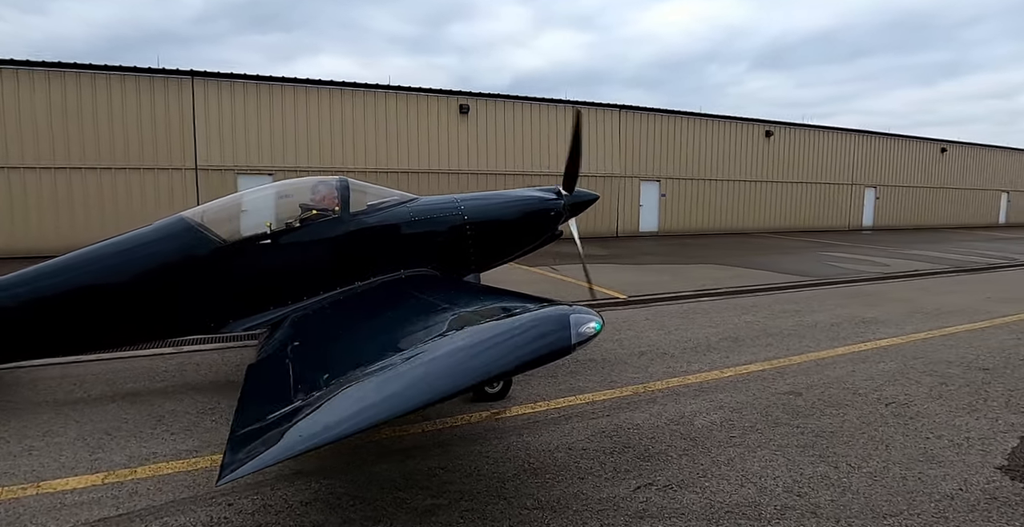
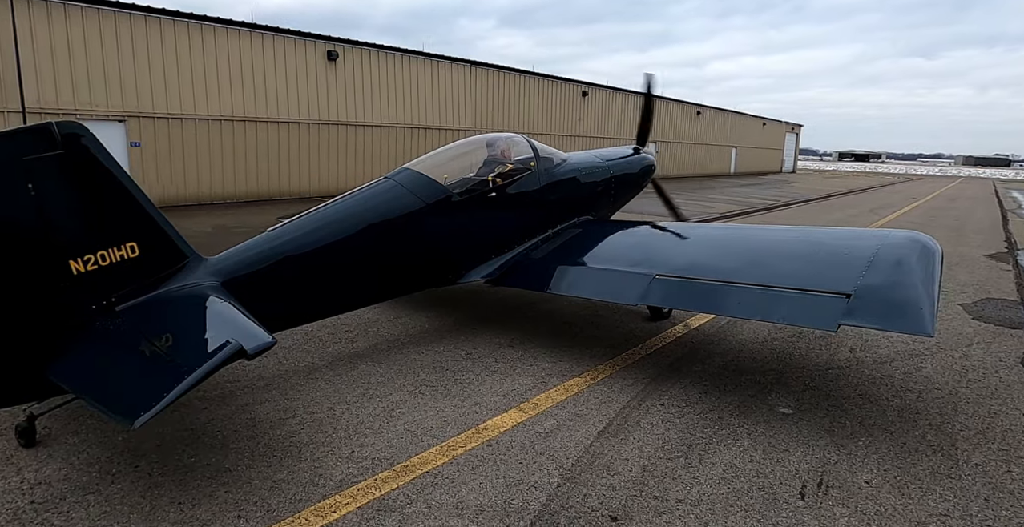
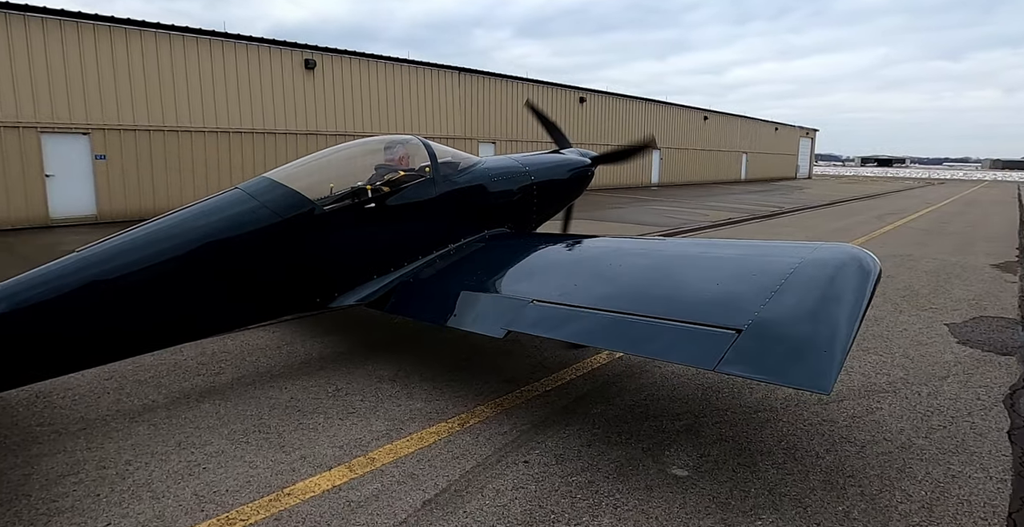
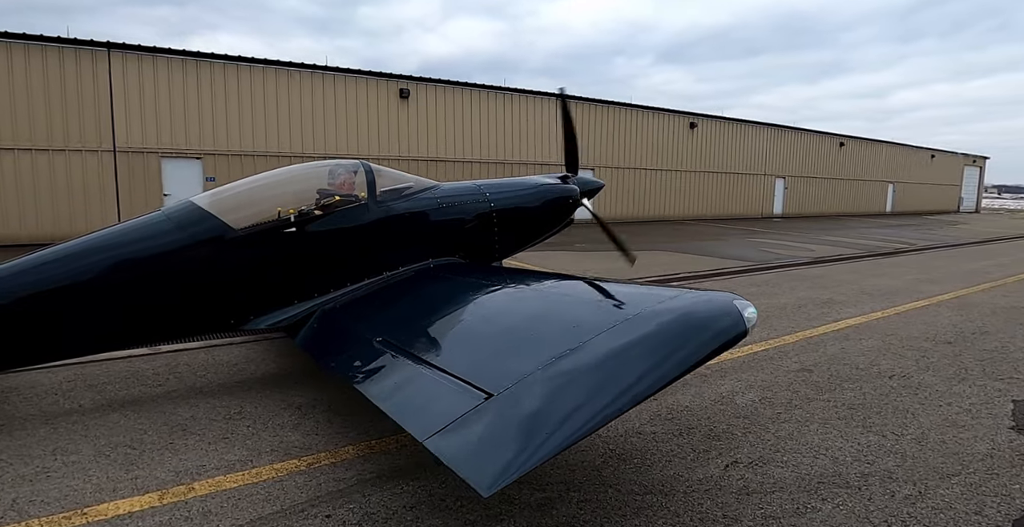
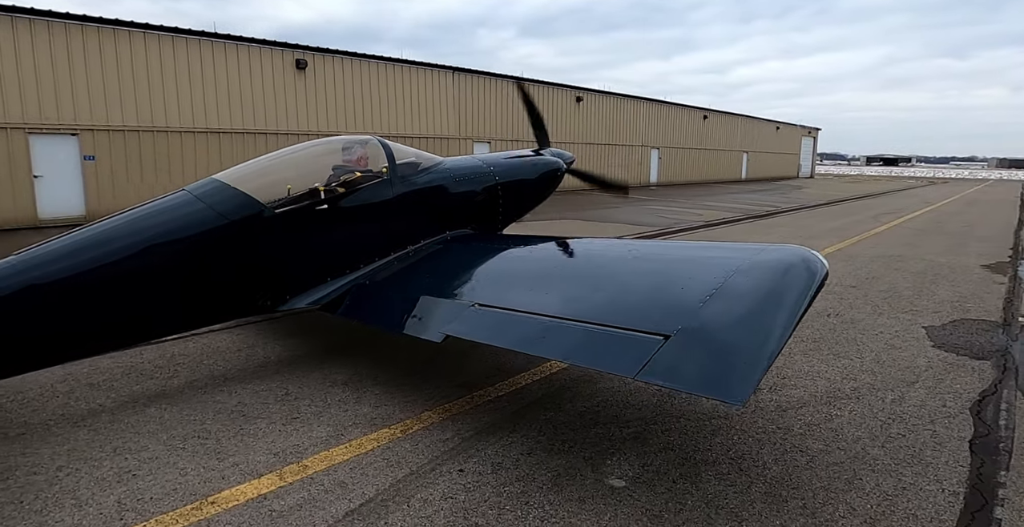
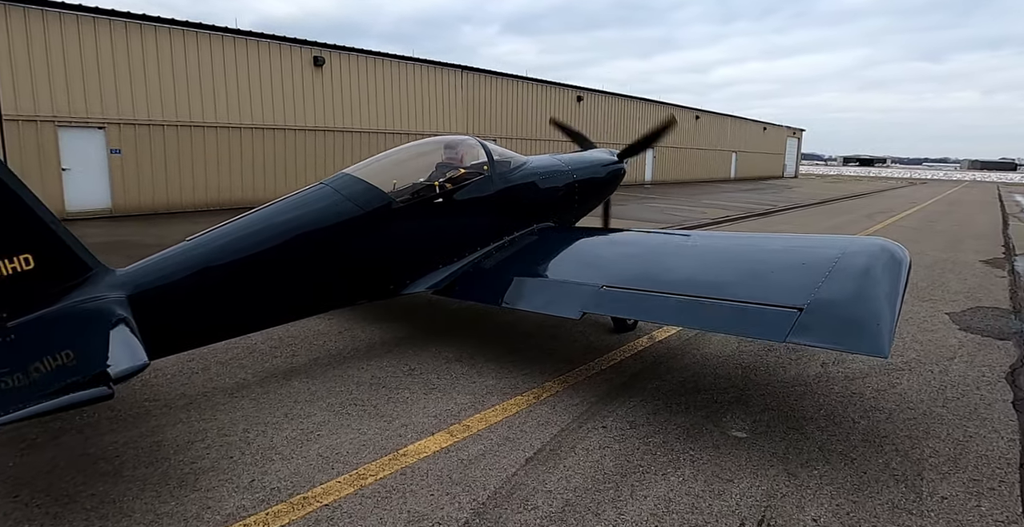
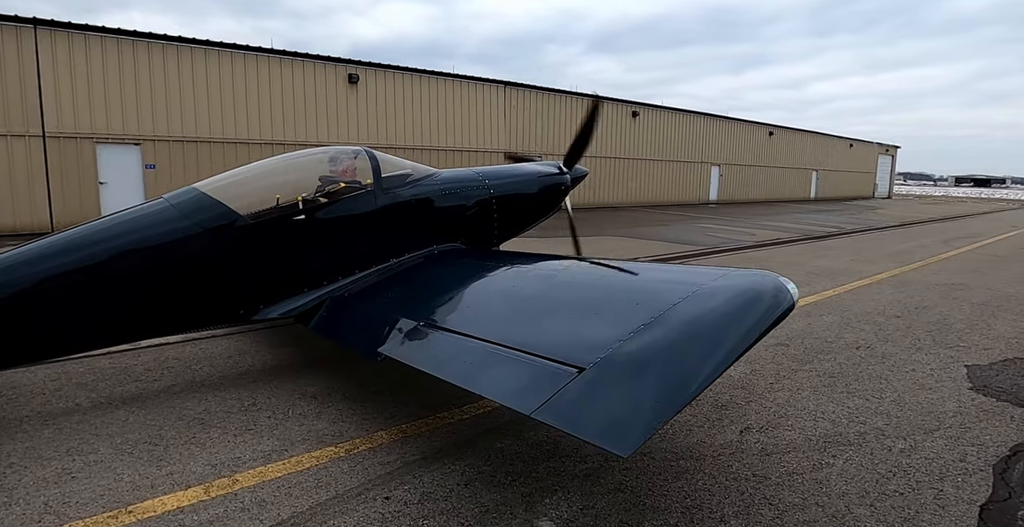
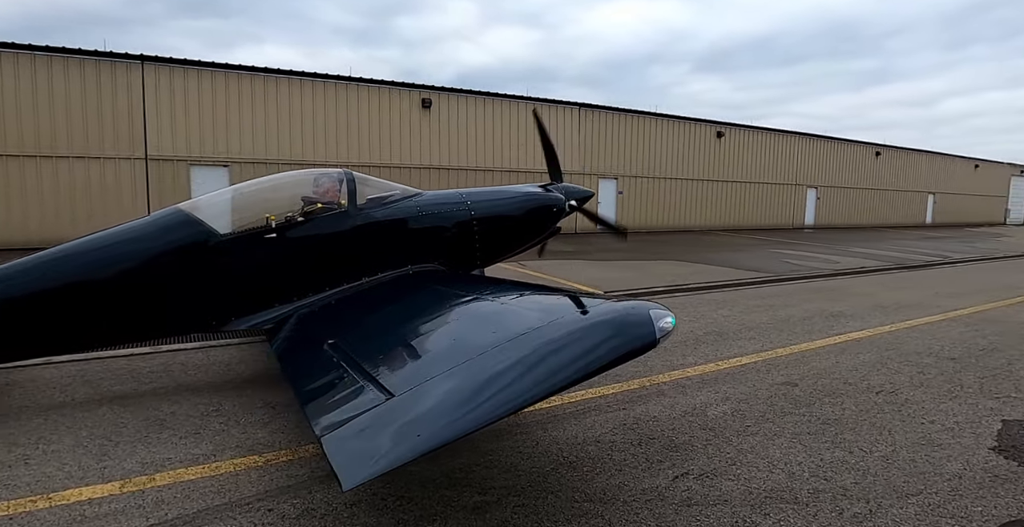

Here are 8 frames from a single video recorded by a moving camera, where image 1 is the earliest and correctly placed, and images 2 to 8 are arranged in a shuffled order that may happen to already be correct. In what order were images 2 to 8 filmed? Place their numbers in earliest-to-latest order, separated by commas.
8, 4, 7, 5, 3, 6, 2
